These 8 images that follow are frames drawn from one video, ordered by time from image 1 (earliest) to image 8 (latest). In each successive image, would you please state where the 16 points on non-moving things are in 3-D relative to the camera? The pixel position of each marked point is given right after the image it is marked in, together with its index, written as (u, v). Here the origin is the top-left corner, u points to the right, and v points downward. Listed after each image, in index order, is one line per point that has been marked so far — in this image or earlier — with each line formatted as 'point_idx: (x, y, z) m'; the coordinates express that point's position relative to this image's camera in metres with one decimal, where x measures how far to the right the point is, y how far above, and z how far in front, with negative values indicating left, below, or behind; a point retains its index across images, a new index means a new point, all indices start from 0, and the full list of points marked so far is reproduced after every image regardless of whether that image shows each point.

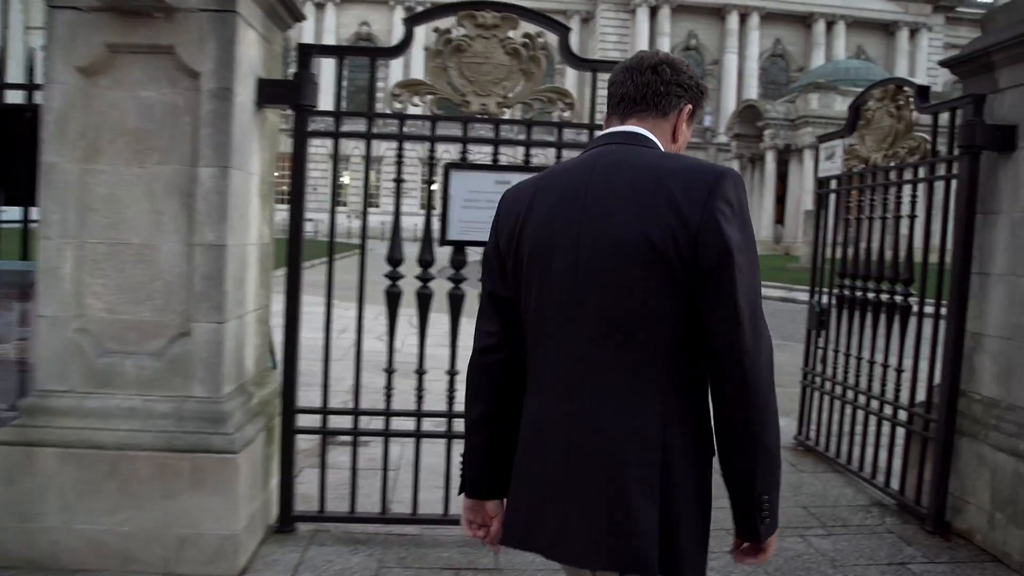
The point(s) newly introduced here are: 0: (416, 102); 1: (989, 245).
0: (-0.4, +0.8, +3.7) m
1: (+2.3, +0.2, +4.1) m
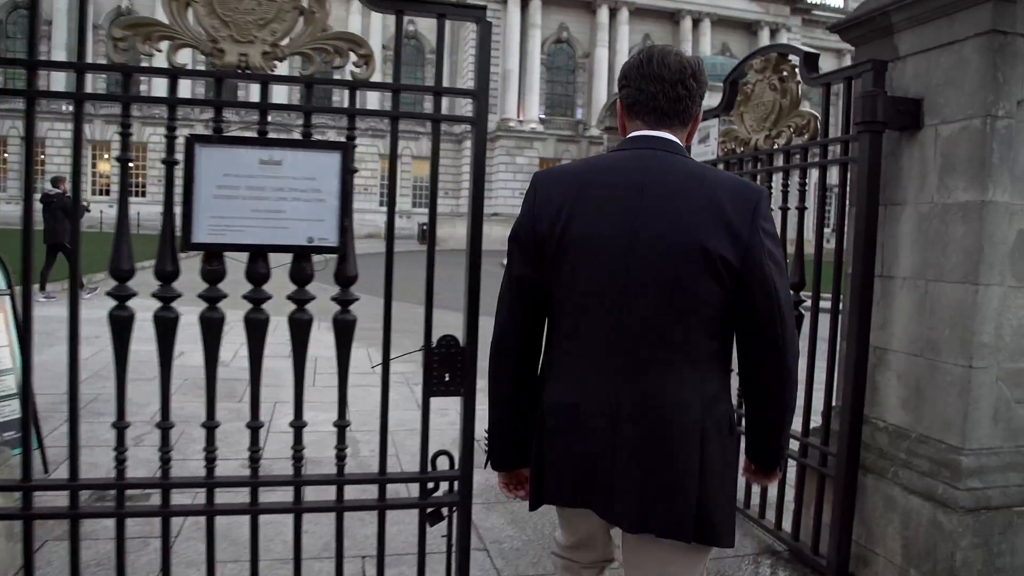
0: (-1.1, +0.7, +2.6) m
1: (+1.5, +0.2, +3.4) m
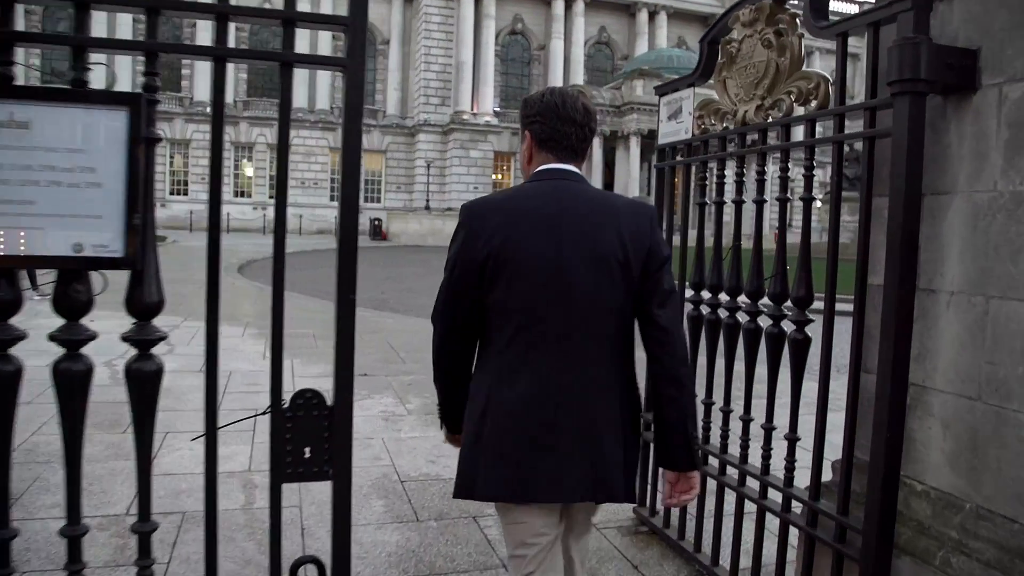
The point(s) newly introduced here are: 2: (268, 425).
0: (-1.3, +0.7, +1.6) m
1: (+1.2, +0.1, +2.5) m
2: (-1.6, -0.9, +5.8) m
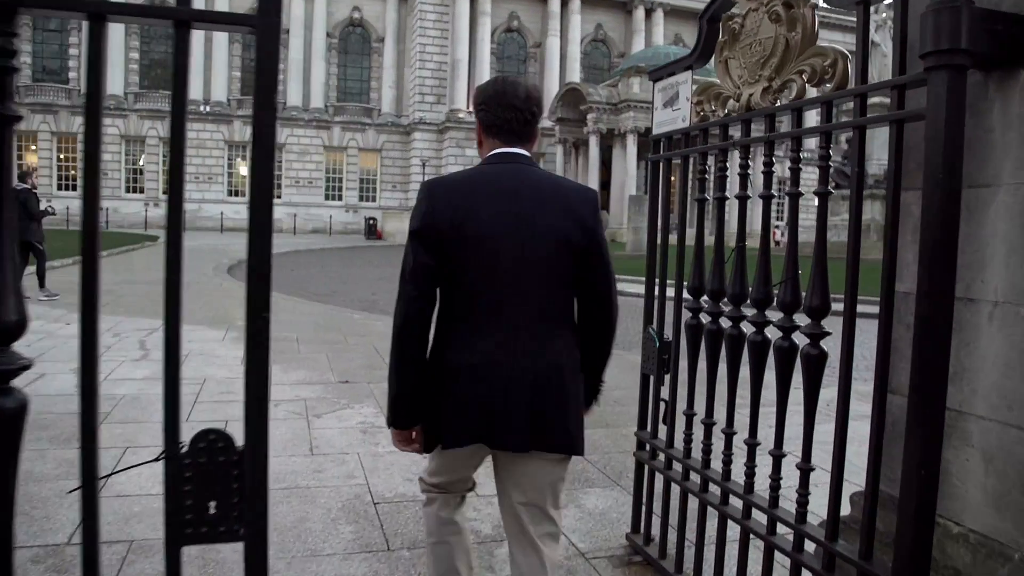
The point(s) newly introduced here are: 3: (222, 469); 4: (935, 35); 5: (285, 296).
0: (-1.4, +0.6, +1.3) m
1: (+1.2, +0.1, +2.2) m
2: (-1.7, -0.9, +5.4) m
3: (-0.6, -0.4, +1.8) m
4: (+1.0, +0.6, +2.0) m
5: (-3.9, -0.1, +15.2) m
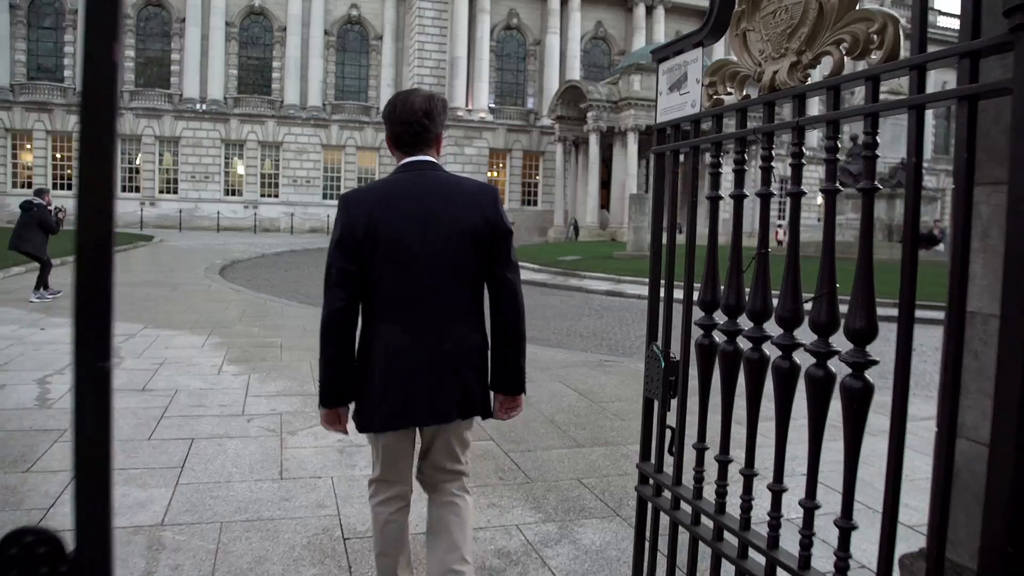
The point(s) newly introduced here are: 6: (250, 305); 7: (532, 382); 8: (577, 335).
0: (-1.5, +0.6, +0.8) m
1: (+1.1, +0.1, +1.7) m
2: (-1.8, -1.0, +4.9) m
3: (-0.6, -0.4, +1.4) m
4: (+0.9, +0.6, +1.6) m
5: (-4.0, -0.2, +14.7) m
6: (-3.9, -0.3, +13.2) m
7: (+0.2, -0.8, +7.5) m
8: (+0.8, -0.6, +11.2) m
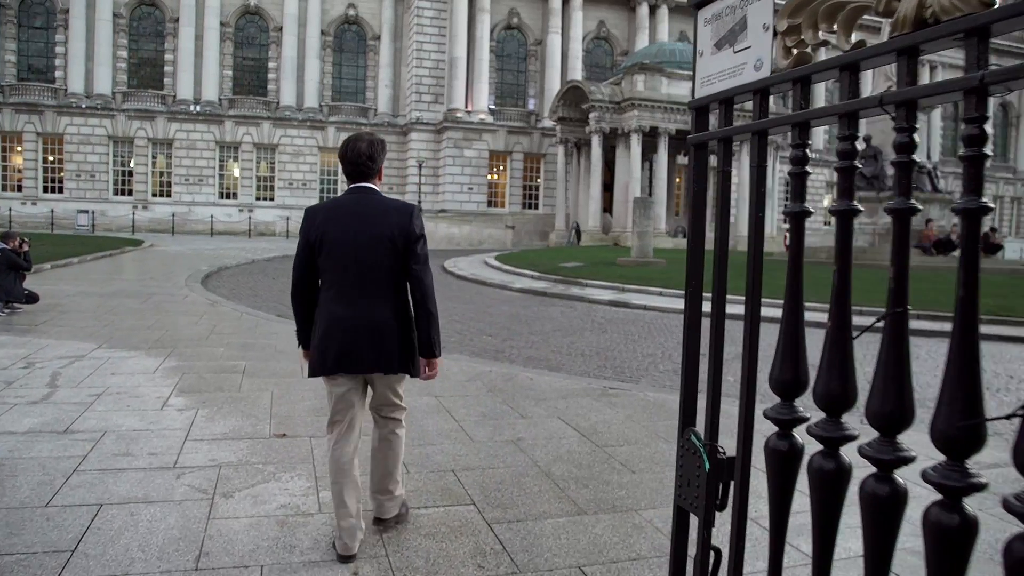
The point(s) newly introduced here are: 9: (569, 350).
0: (-1.5, +0.4, -0.2) m
1: (+1.0, -0.1, +0.7) m
2: (-1.8, -1.1, +3.9) m
3: (-0.7, -0.6, +0.3) m
4: (+0.8, +0.4, +0.5) m
5: (-4.1, -0.3, +13.7) m
6: (-4.0, -0.4, +12.2) m
7: (+0.1, -1.0, +6.5) m
8: (+0.7, -0.8, +10.2) m
9: (+0.7, -0.8, +10.7) m
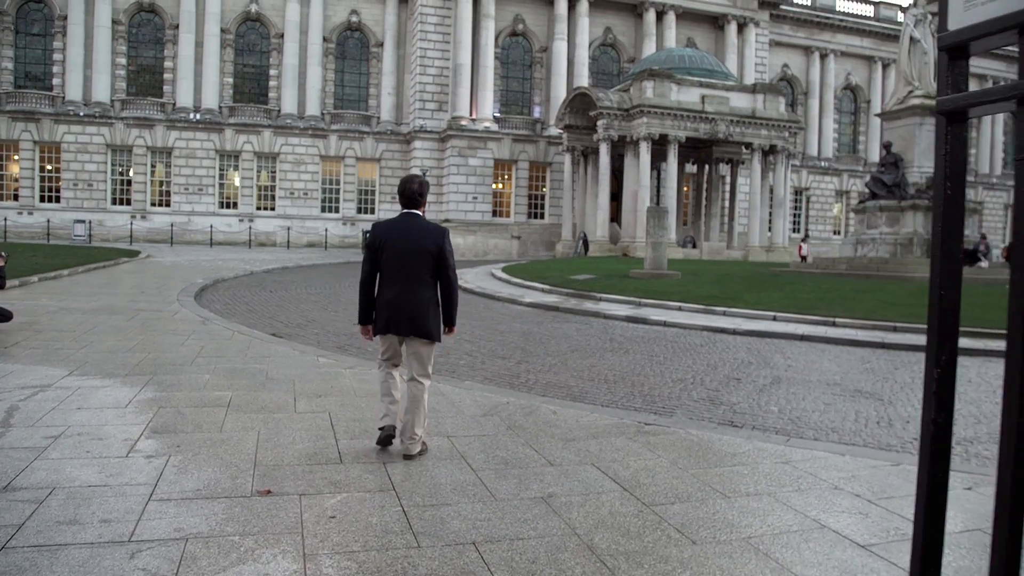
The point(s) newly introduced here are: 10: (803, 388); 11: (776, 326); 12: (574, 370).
0: (-1.4, +0.4, -1.2) m
1: (+1.2, -0.2, -0.3) m
2: (-1.7, -1.3, +2.9) m
3: (-0.6, -0.7, -0.6) m
4: (+1.0, +0.3, -0.4) m
5: (-3.9, -0.6, +12.7) m
6: (-3.8, -0.6, +11.2) m
7: (+0.3, -1.1, +5.5) m
8: (+0.9, -1.0, +9.2) m
9: (+0.9, -1.0, +9.8) m
10: (+3.2, -1.1, +9.6) m
11: (+4.4, -0.6, +14.7) m
12: (+0.7, -0.9, +10.0) m
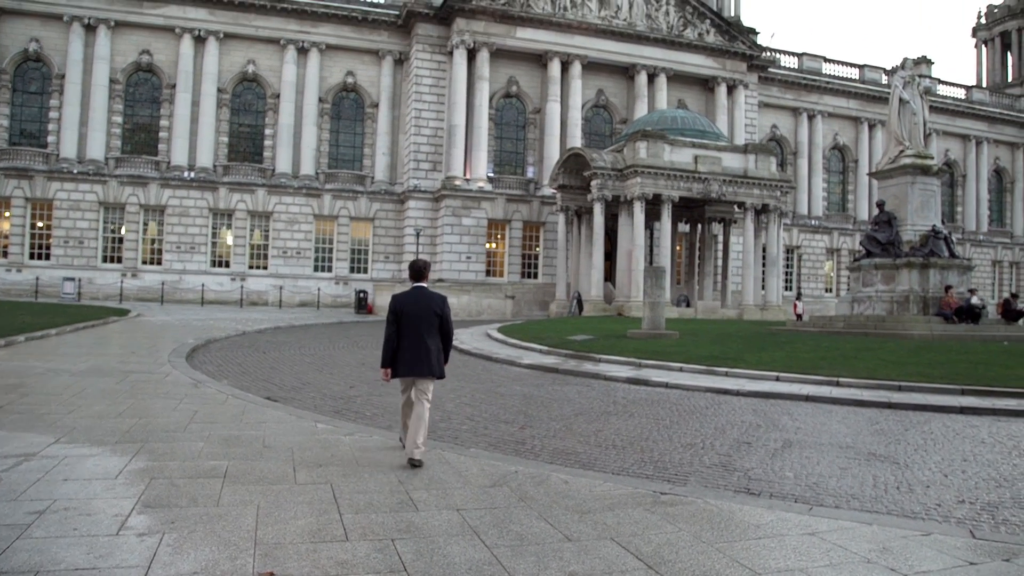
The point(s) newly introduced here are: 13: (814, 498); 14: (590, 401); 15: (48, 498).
0: (-1.2, +0.4, -1.4) m
1: (+1.3, -0.2, -0.5) m
2: (-1.5, -1.5, +2.6) m
3: (-0.4, -0.6, -0.9) m
4: (+1.1, +0.3, -0.6) m
5: (-3.8, -1.4, +12.4) m
6: (-3.8, -1.4, +10.9) m
7: (+0.4, -1.5, +5.2) m
8: (+1.0, -1.6, +8.9) m
9: (+0.9, -1.6, +9.5) m
10: (+3.3, -1.8, +9.3) m
11: (+4.4, -1.6, +14.4) m
12: (+0.7, -1.6, +9.7) m
13: (+2.5, -1.7, +7.2) m
14: (+1.1, -1.6, +12.6) m
15: (-3.1, -1.4, +5.9) m
